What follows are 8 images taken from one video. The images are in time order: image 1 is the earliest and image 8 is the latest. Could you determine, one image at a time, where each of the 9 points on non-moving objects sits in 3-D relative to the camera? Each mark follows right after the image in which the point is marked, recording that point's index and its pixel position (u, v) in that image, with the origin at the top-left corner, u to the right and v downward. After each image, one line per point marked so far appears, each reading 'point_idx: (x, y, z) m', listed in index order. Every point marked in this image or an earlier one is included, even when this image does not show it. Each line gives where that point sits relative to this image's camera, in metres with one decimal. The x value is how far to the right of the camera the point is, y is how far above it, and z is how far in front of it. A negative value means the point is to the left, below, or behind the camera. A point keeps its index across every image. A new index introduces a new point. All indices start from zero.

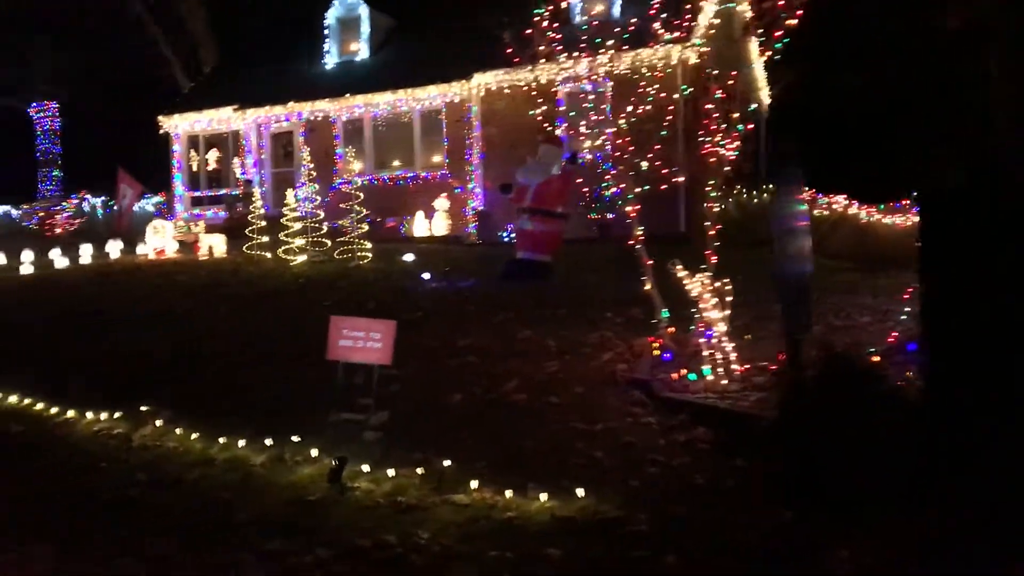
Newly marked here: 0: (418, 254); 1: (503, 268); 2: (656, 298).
0: (-1.6, +0.6, +16.5) m
1: (-0.1, +0.3, +14.5) m
2: (+1.2, -0.1, +8.1) m
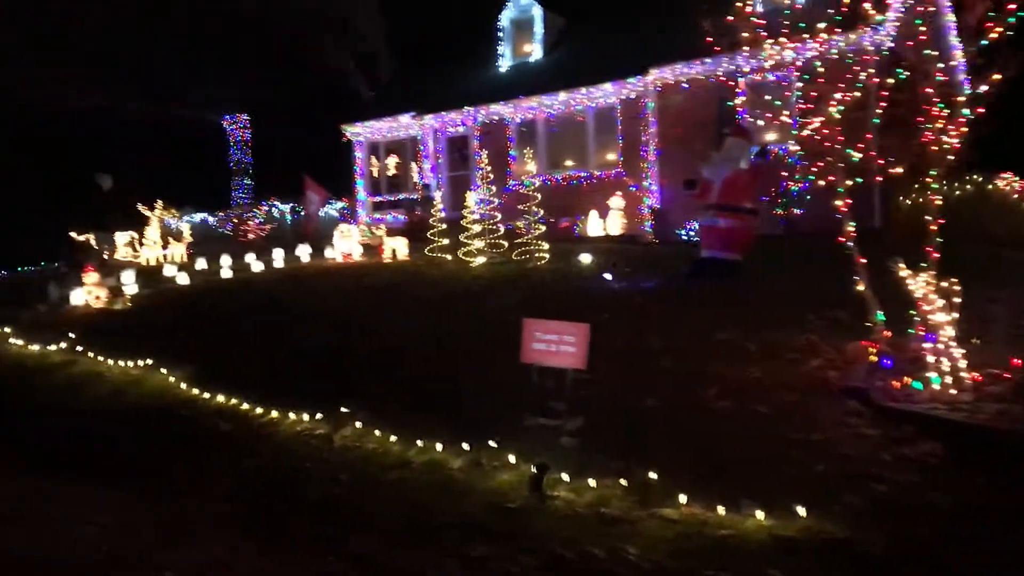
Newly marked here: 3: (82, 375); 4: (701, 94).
0: (+1.4, +0.6, +16.3) m
1: (+2.6, +0.3, +14.0) m
2: (+2.8, -0.1, +7.5) m
3: (-4.4, -0.9, +9.8) m
4: (+3.5, +3.7, +18.6) m
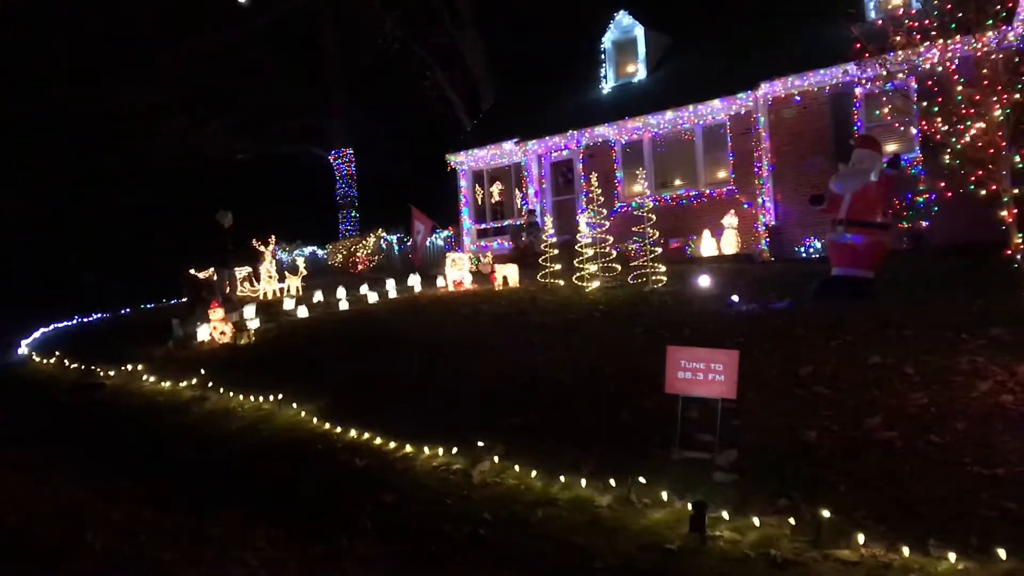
0: (+3.3, +0.2, +15.8) m
1: (+4.2, 0.0, +13.4) m
2: (+3.8, -0.2, +6.9) m
3: (-3.0, -1.3, +9.9) m
4: (+5.5, +3.3, +18.0) m
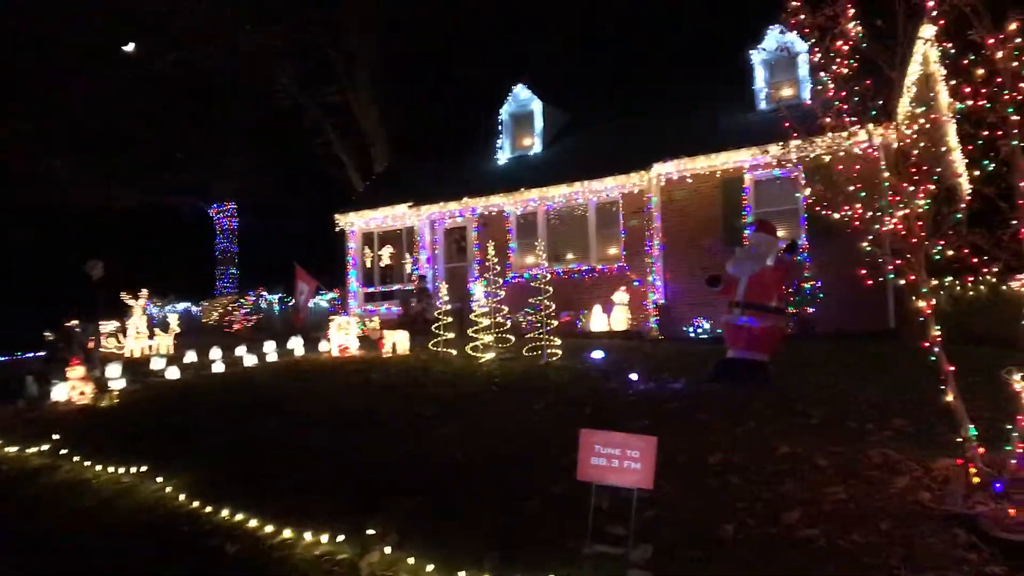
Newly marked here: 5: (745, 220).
0: (+1.6, -1.0, +15.6) m
1: (+2.8, -1.1, +13.3) m
2: (+3.2, -0.9, +6.8) m
3: (-4.1, -1.8, +8.8) m
4: (+3.6, +1.8, +18.2) m
5: (+4.2, +1.2, +17.7) m
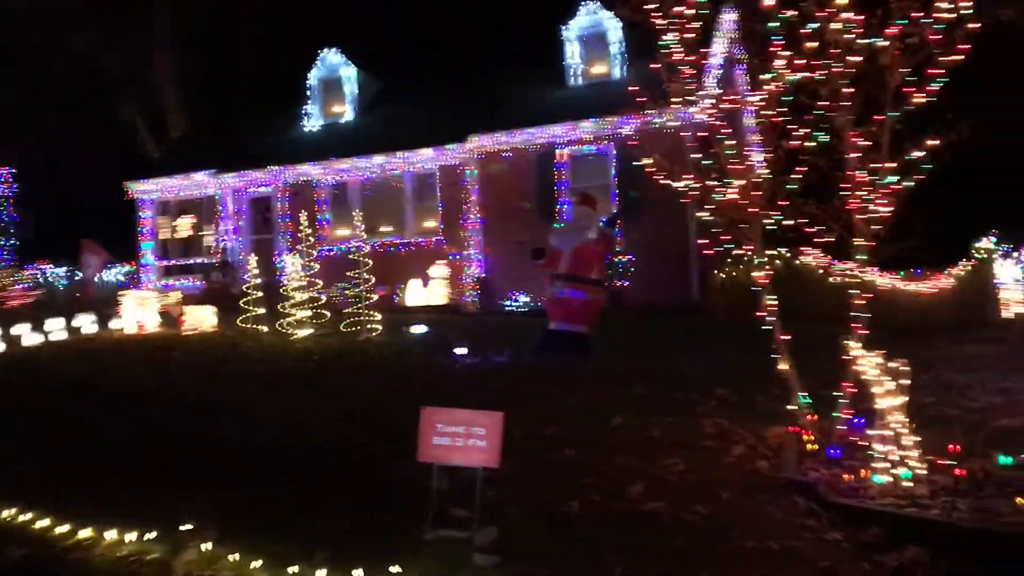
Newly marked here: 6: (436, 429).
0: (-1.3, -0.6, +15.2) m
1: (+0.3, -0.7, +13.2) m
2: (+2.0, -0.7, +6.9) m
3: (-5.5, -1.5, +7.4) m
4: (+0.2, +2.3, +18.1) m
5: (+0.8, +1.7, +17.7) m
6: (-0.5, -0.9, +5.9) m
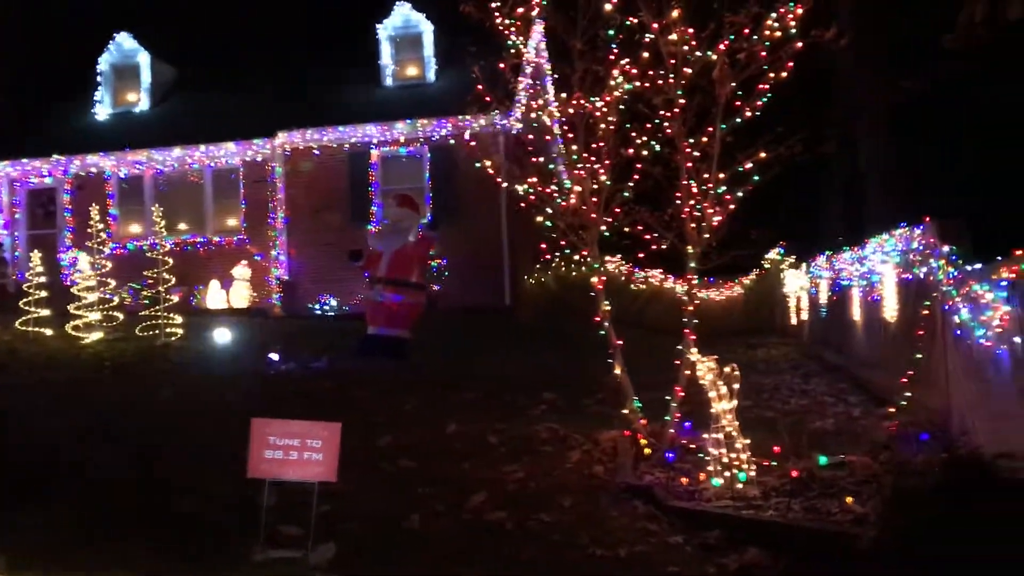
0: (-4.1, -0.6, +14.4) m
1: (-2.1, -0.8, +12.8) m
2: (+0.8, -0.7, +7.0) m
3: (-6.6, -1.5, +6.0) m
4: (-3.2, +2.3, +17.6) m
5: (-2.5, +1.7, +17.3) m
6: (-1.4, -0.9, +5.5) m
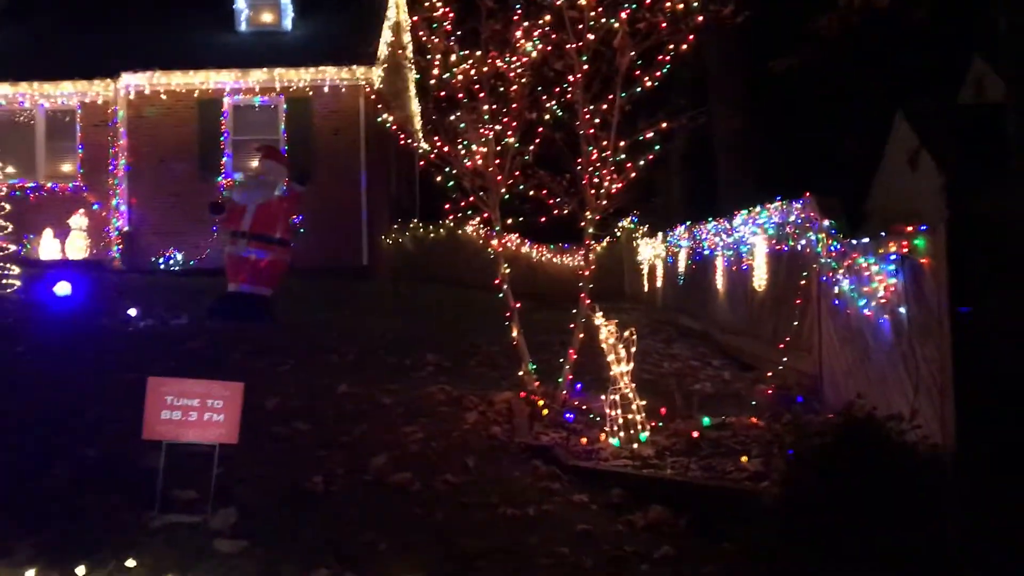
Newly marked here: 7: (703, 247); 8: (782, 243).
0: (-6.1, +0.1, +13.5) m
1: (-3.8, -0.2, +12.3) m
2: (+0.1, -0.4, +7.0) m
3: (-7.1, -1.1, +4.8) m
4: (-5.6, +3.1, +16.7) m
5: (-4.9, +2.4, +16.6) m
6: (-1.9, -0.6, +5.2) m
7: (+2.4, +0.5, +11.9) m
8: (+2.3, +0.4, +8.1) m
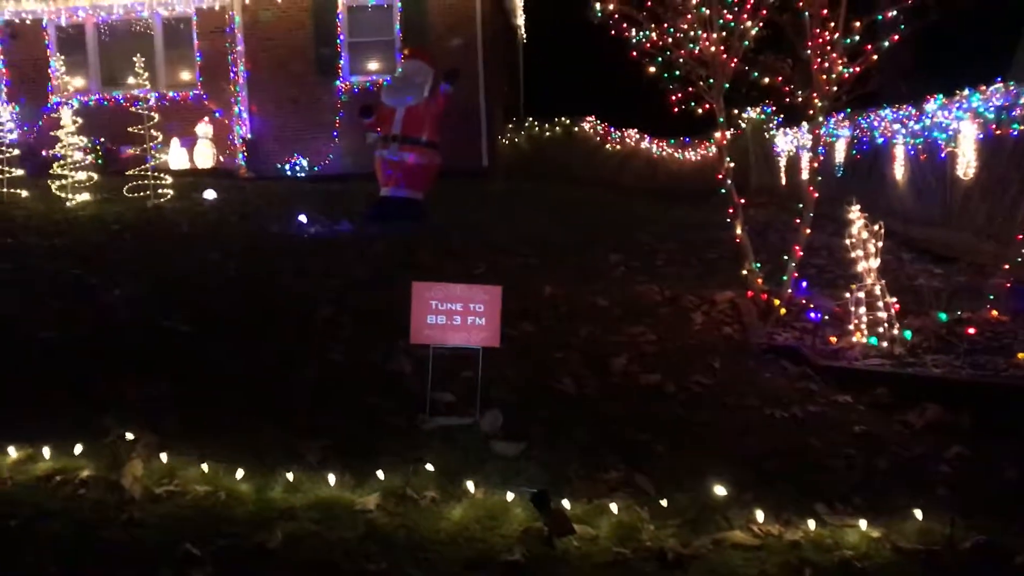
0: (-4.0, +1.4, +13.6) m
1: (-1.9, +1.0, +12.2) m
2: (+1.6, +0.3, +6.8) m
3: (-5.7, -0.7, +5.2) m
4: (-3.4, +4.7, +16.4) m
5: (-2.7, +4.1, +16.3) m
6: (-0.4, -0.1, +5.1) m
7: (+4.2, +1.8, +11.4) m
8: (+3.9, +1.3, +7.6) m
